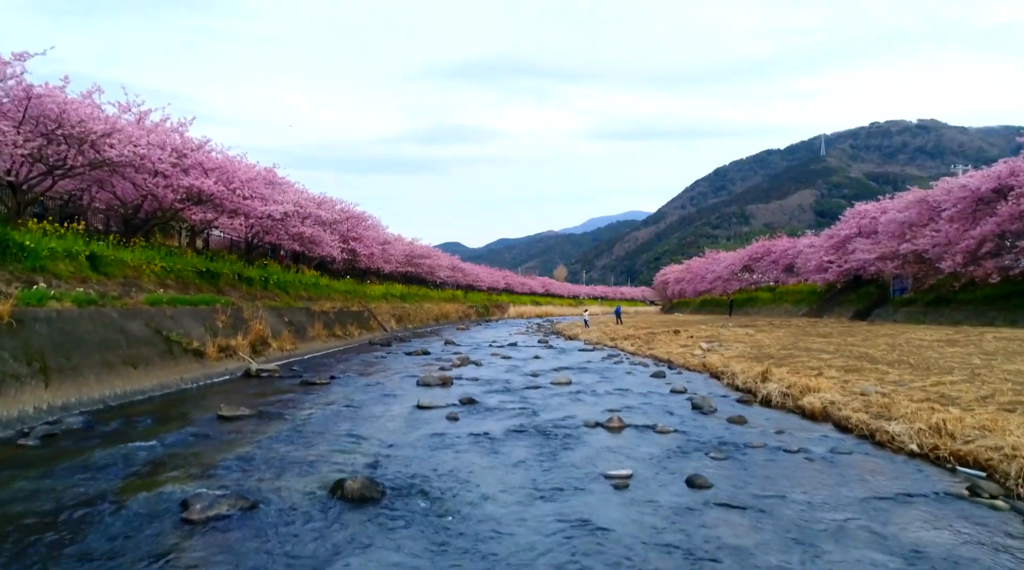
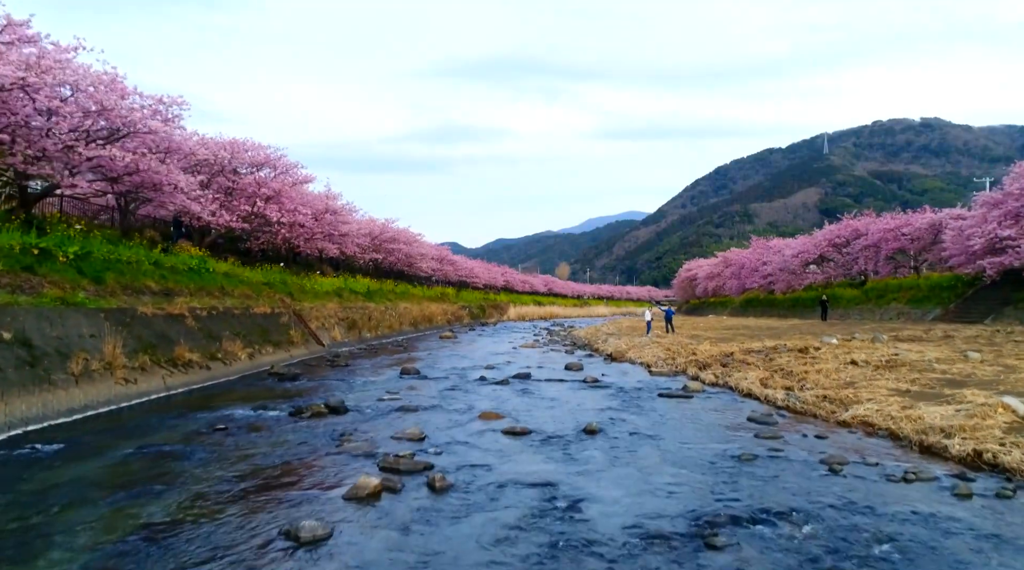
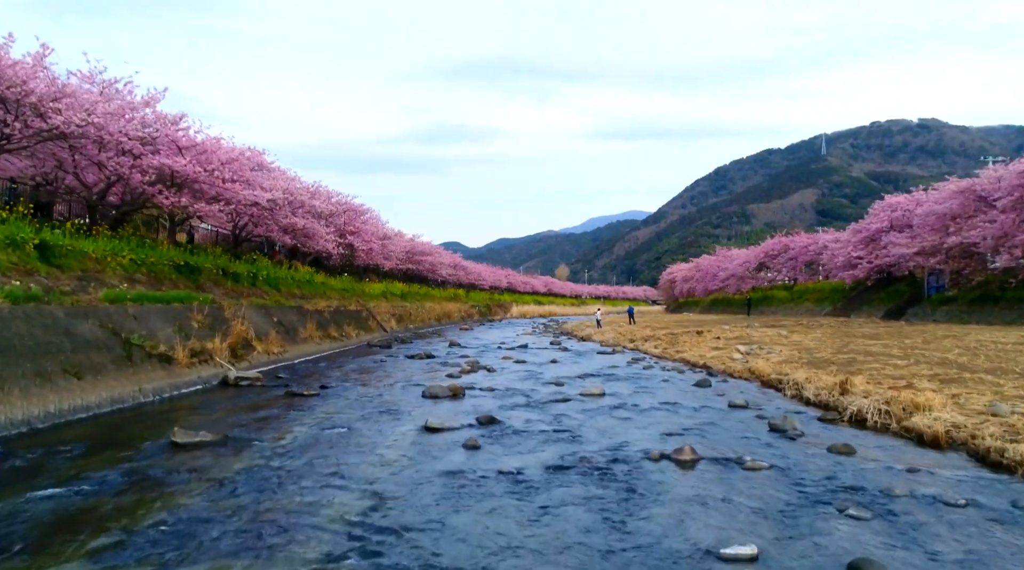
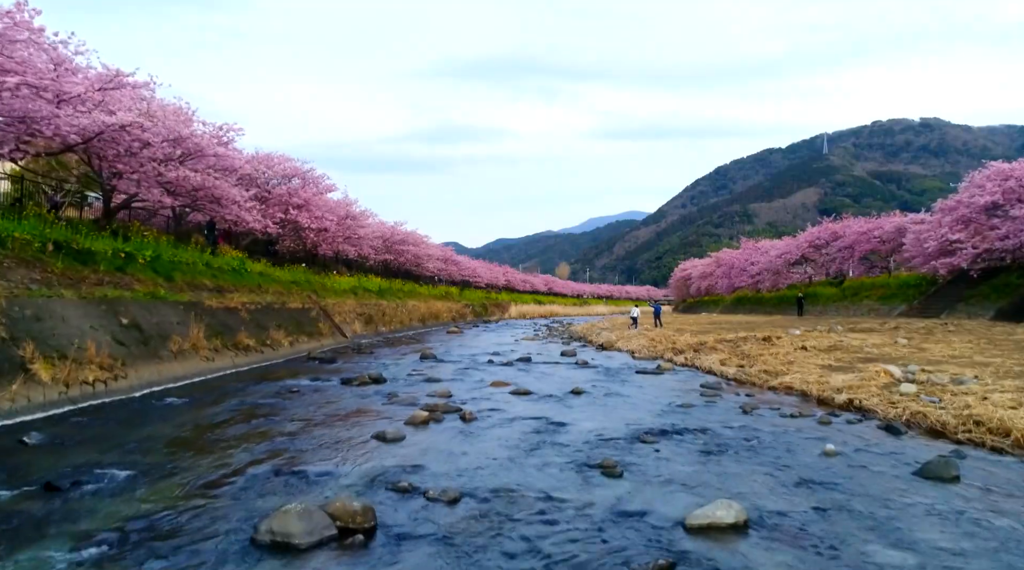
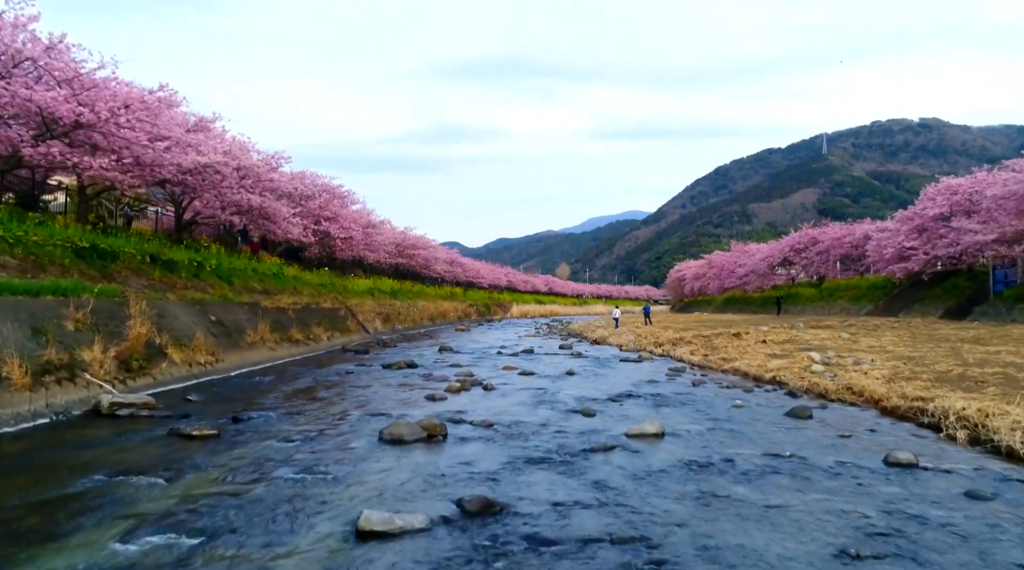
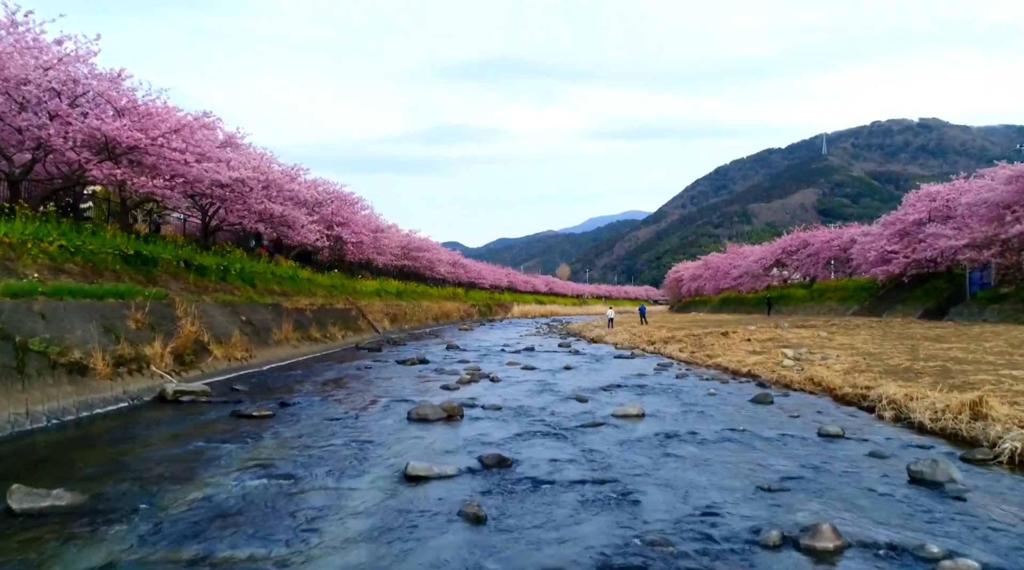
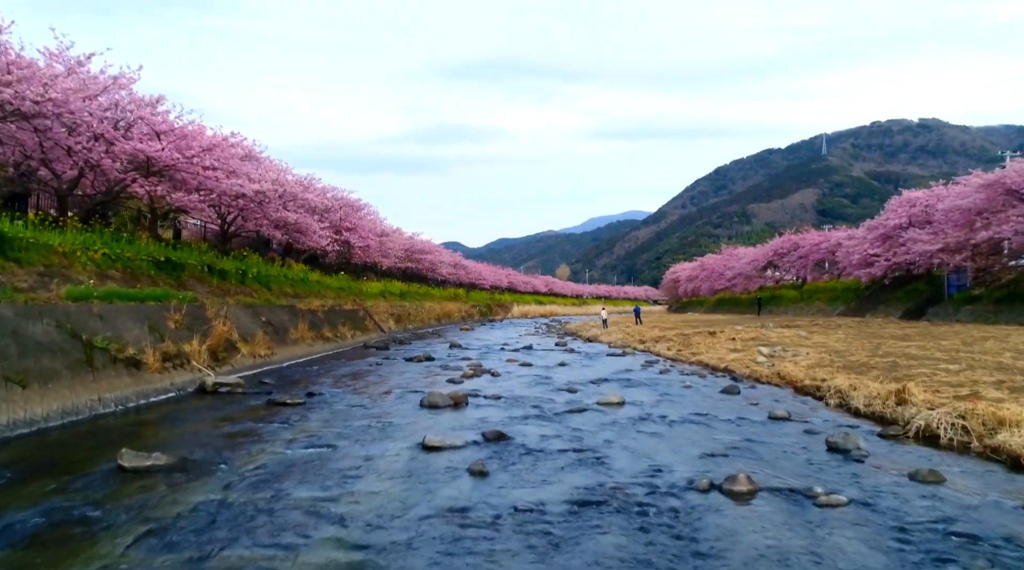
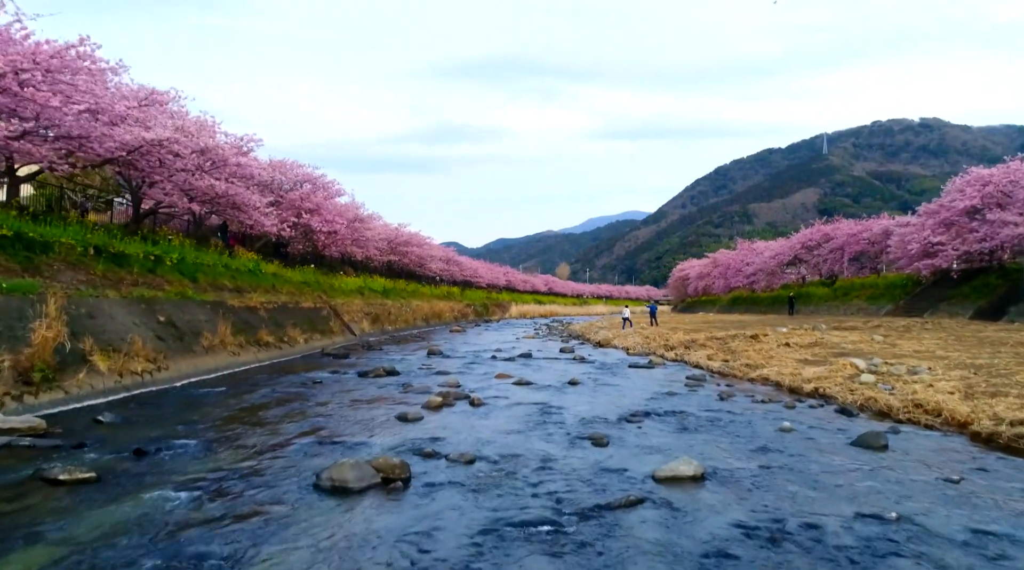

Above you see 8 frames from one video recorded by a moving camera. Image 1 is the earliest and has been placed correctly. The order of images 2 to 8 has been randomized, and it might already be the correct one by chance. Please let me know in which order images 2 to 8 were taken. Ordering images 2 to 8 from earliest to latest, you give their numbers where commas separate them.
3, 7, 6, 5, 8, 4, 2
